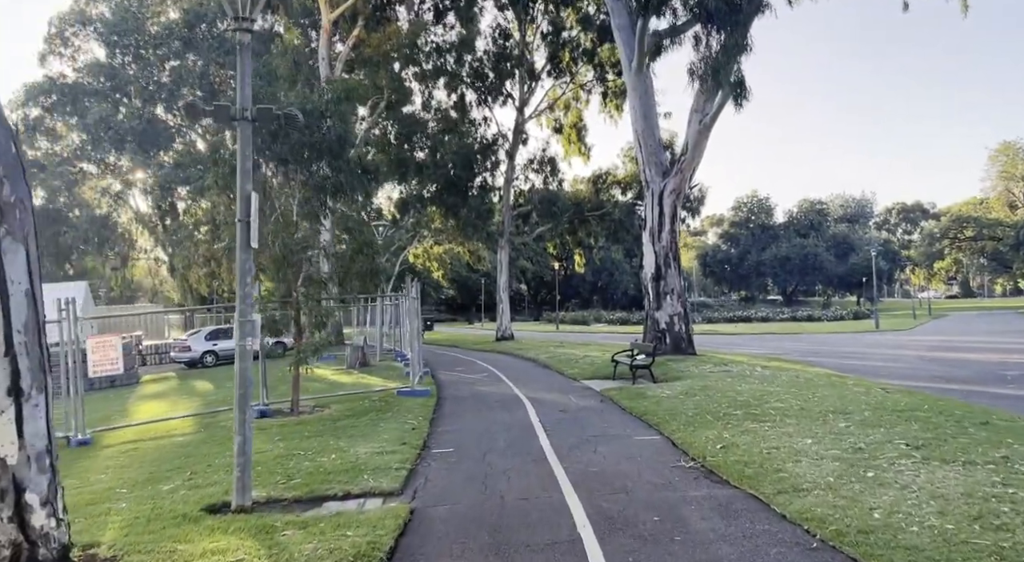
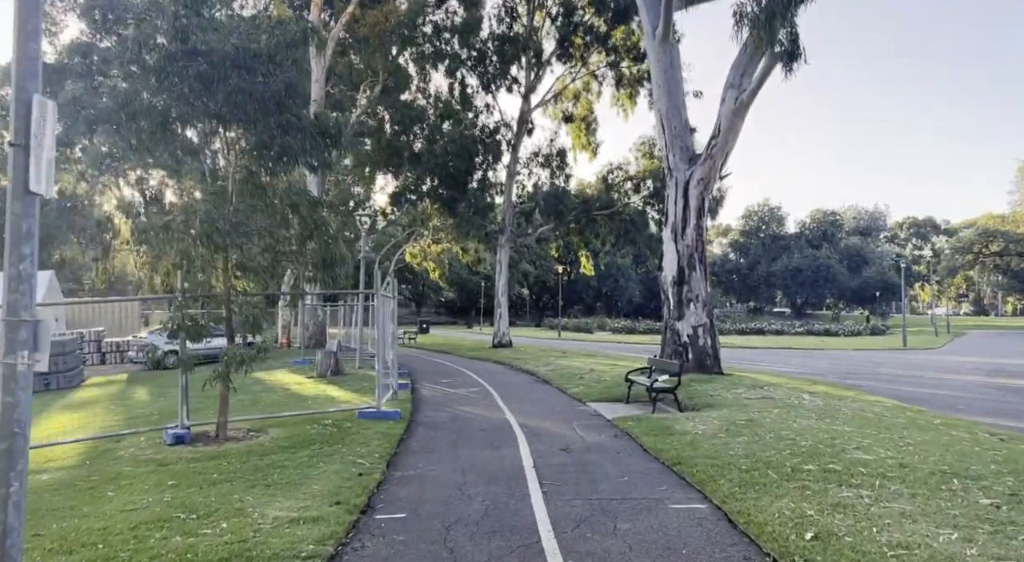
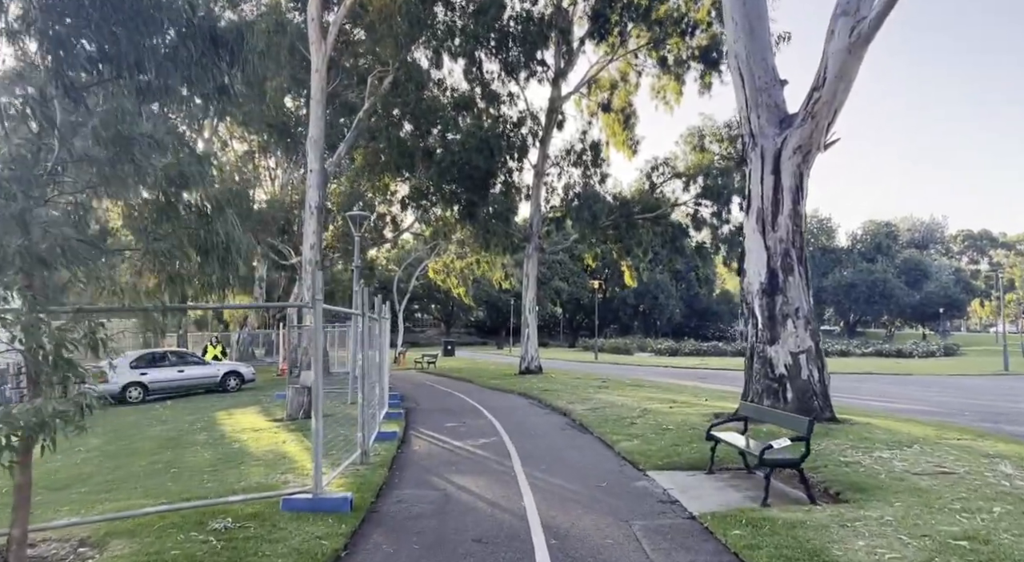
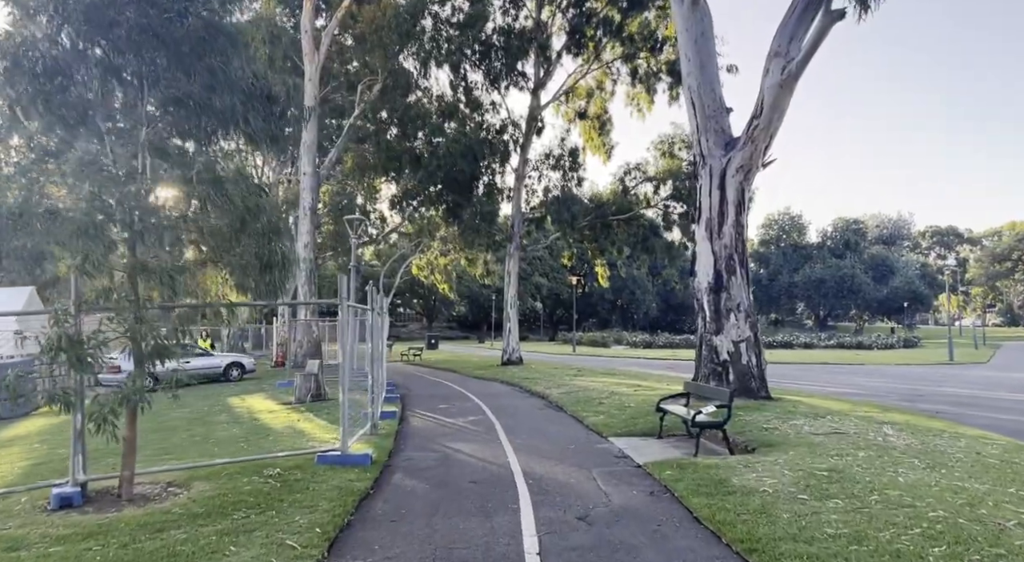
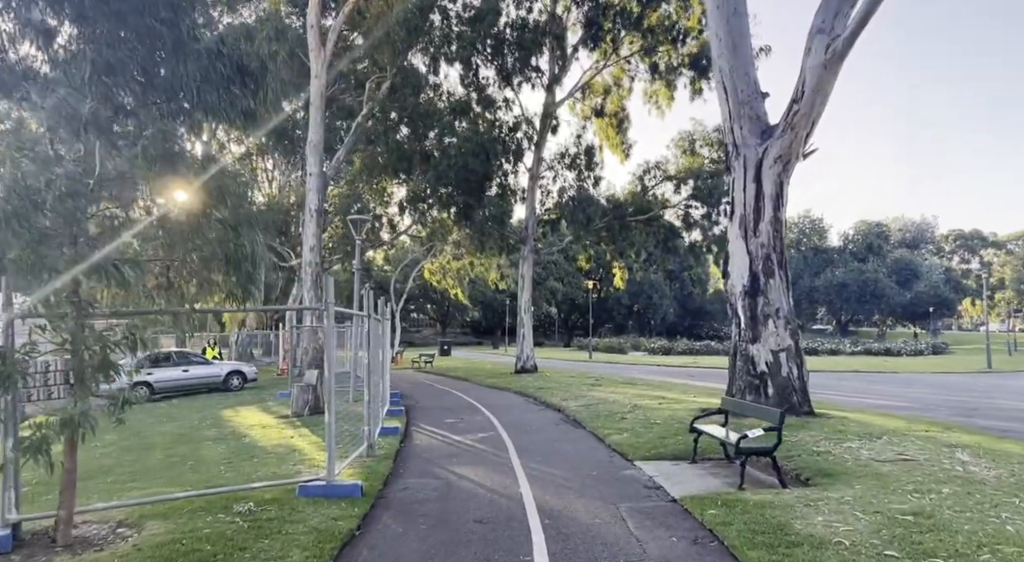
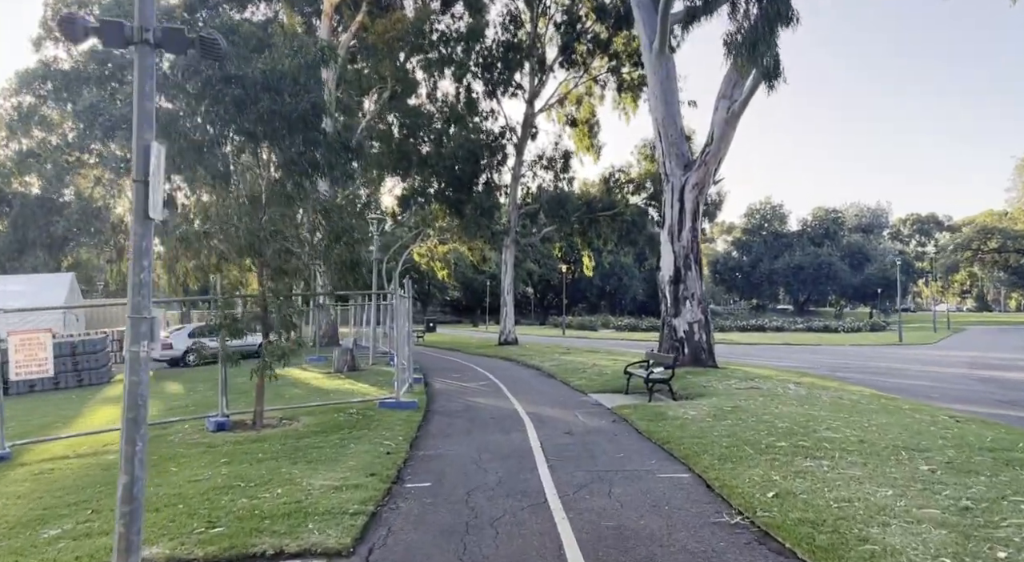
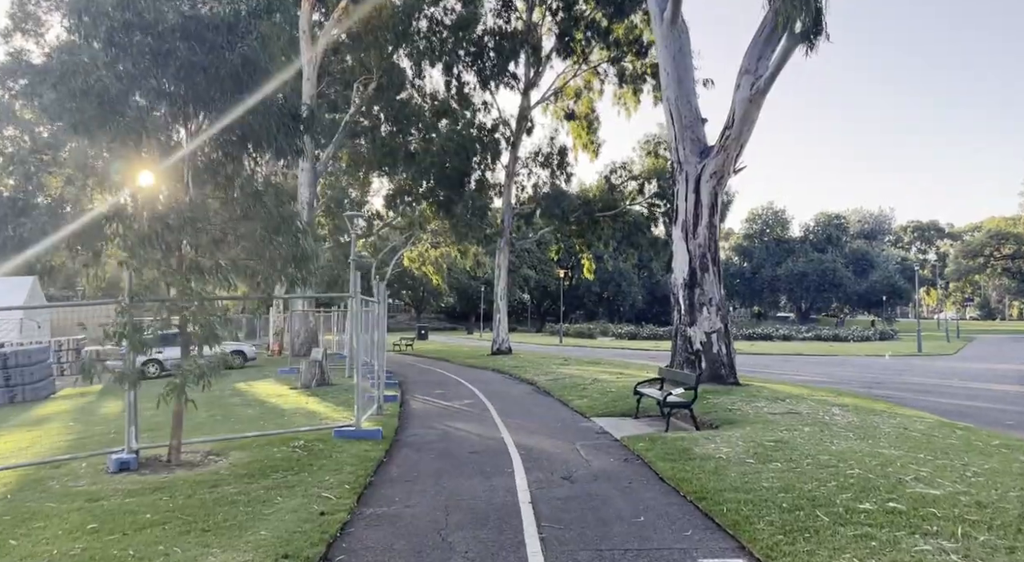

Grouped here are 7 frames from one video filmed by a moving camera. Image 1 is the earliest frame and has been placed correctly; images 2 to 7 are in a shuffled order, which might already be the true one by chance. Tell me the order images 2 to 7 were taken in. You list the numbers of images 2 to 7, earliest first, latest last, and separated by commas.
6, 2, 7, 4, 5, 3
